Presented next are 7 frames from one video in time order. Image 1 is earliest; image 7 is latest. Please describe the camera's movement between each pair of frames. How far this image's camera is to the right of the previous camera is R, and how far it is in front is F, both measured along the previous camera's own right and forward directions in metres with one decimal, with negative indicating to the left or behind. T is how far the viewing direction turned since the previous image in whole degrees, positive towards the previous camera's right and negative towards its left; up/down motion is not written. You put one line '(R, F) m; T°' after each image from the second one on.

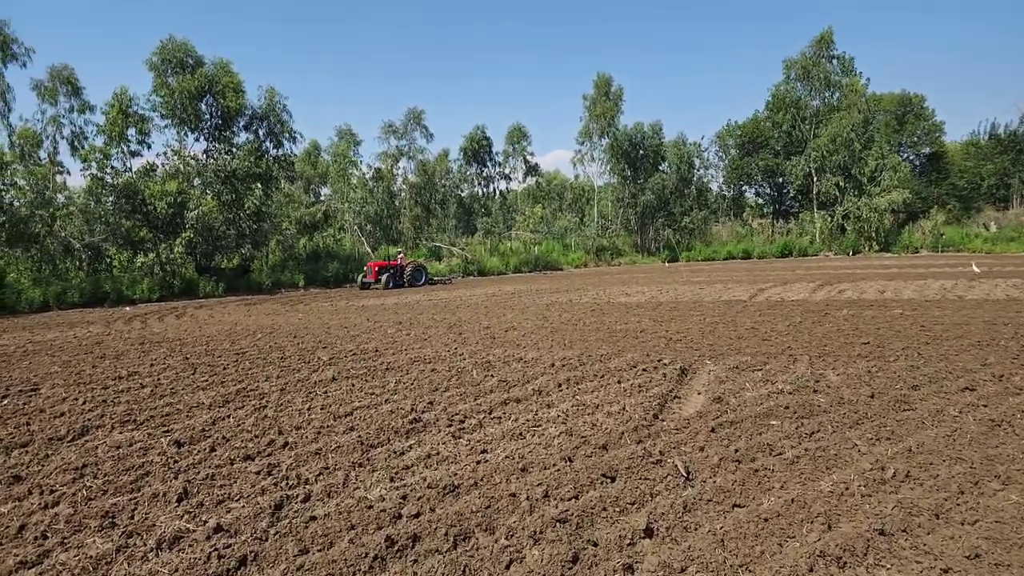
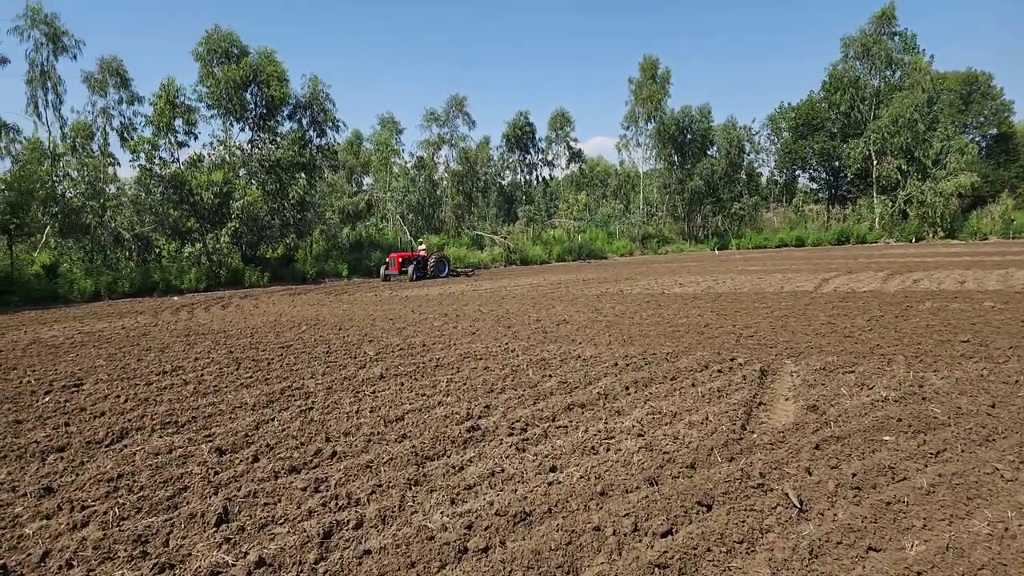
(-0.2, +0.5) m; -3°
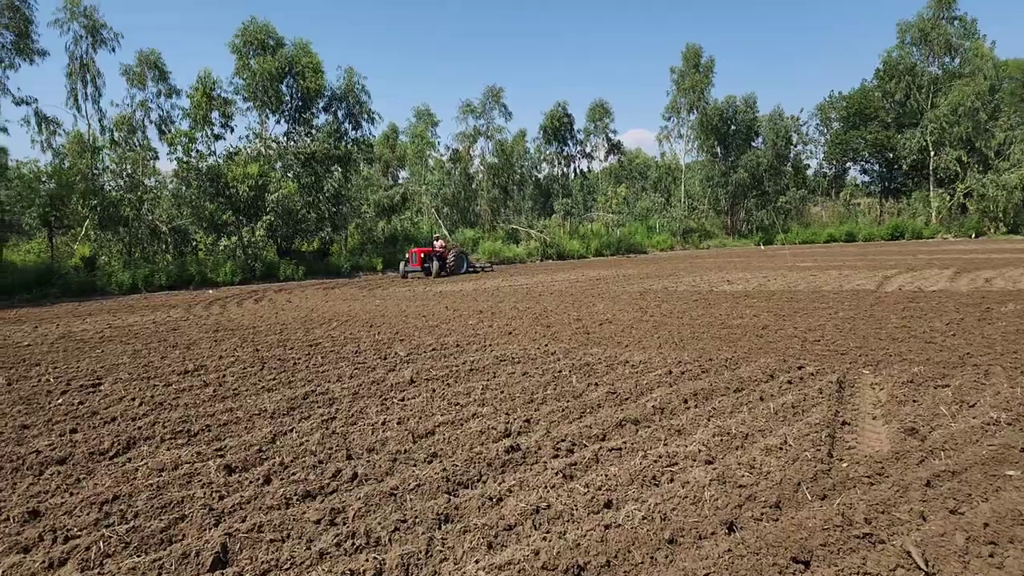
(-0.1, +0.6) m; -3°
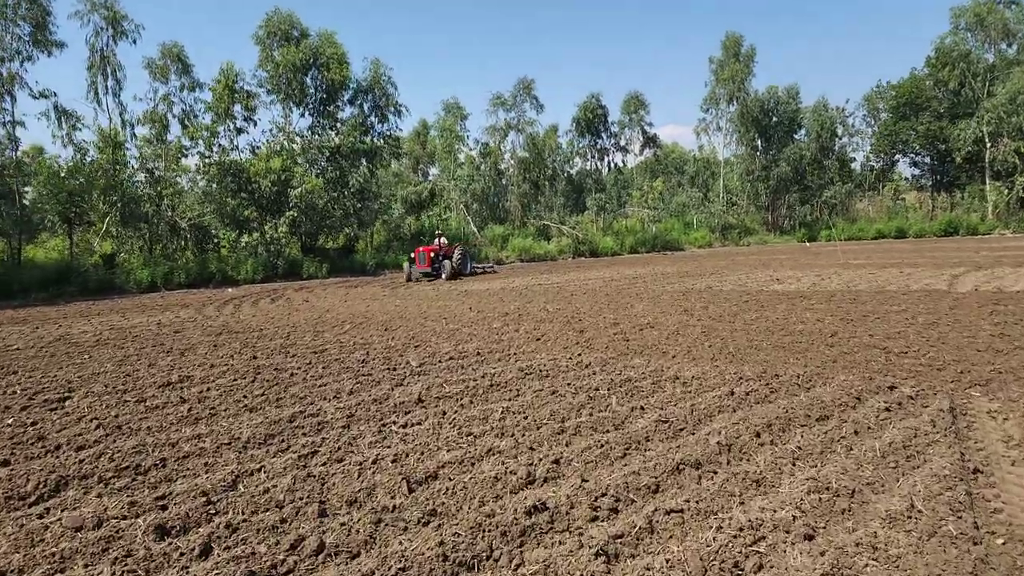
(0.0, +1.1) m; -3°
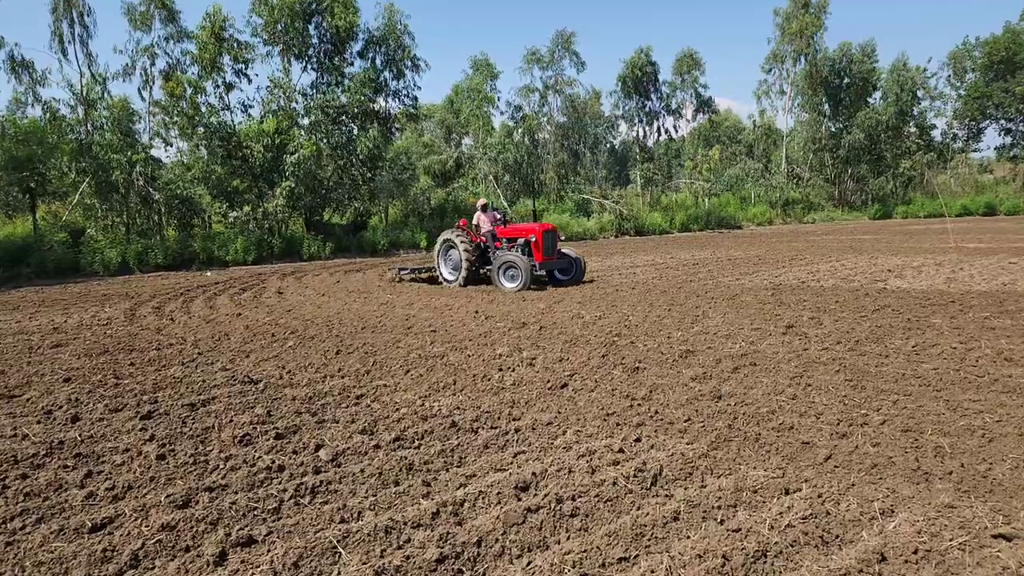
(+0.2, +3.4) m; -3°
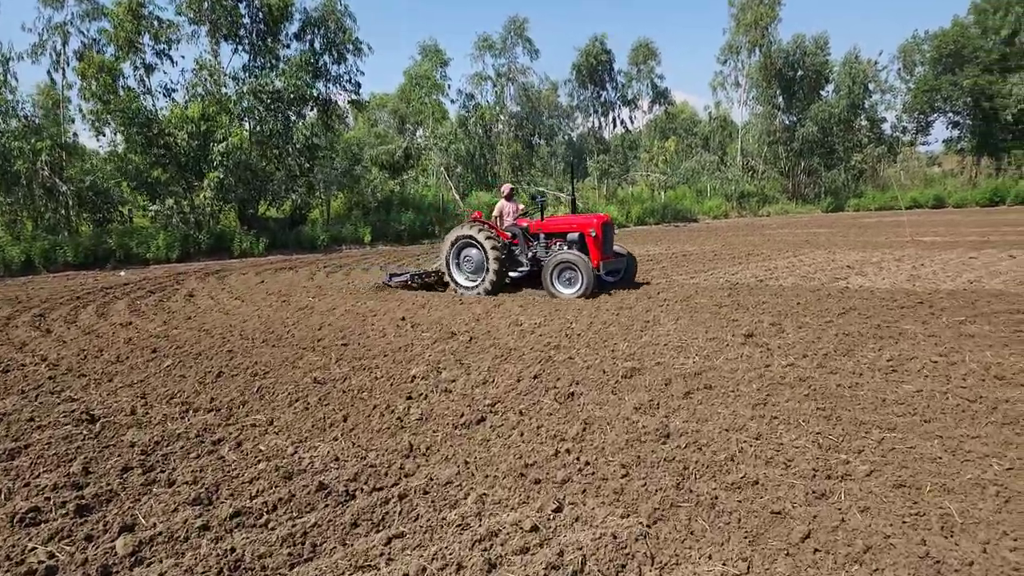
(+0.4, +1.0) m; +3°
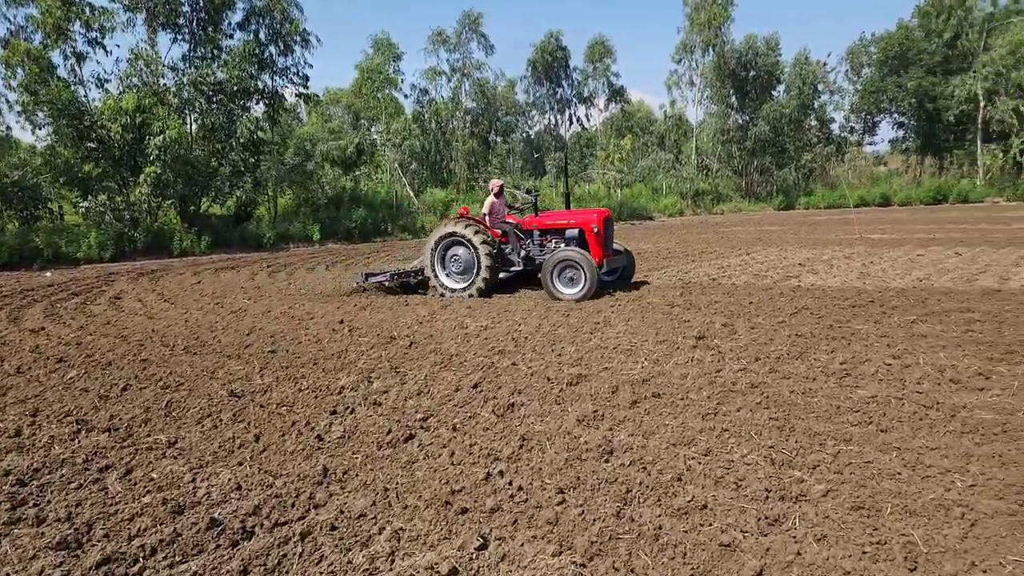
(+0.2, +0.4) m; +3°
